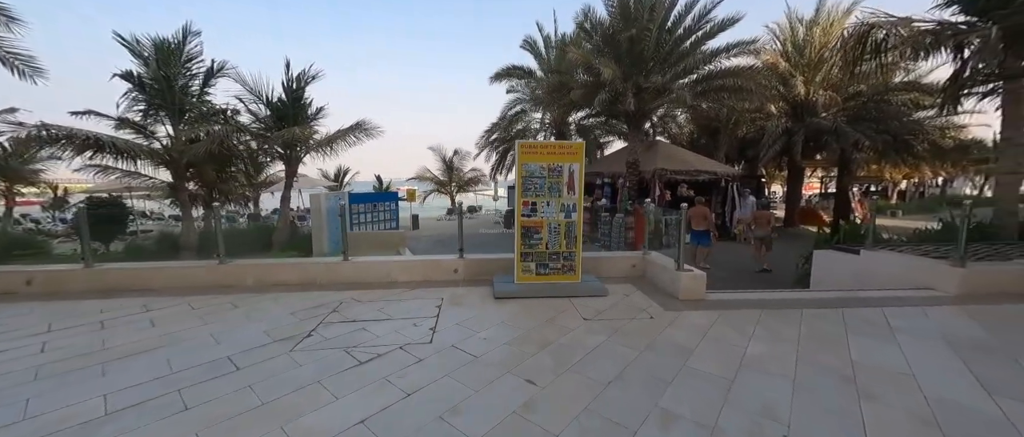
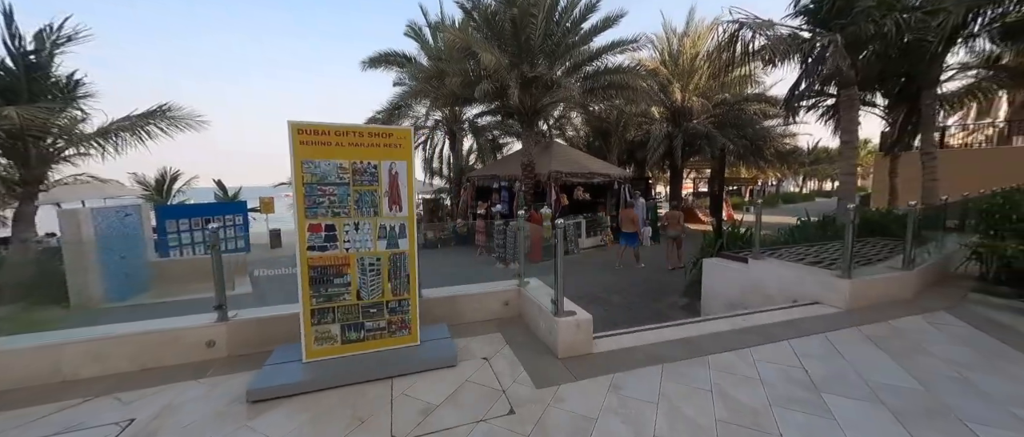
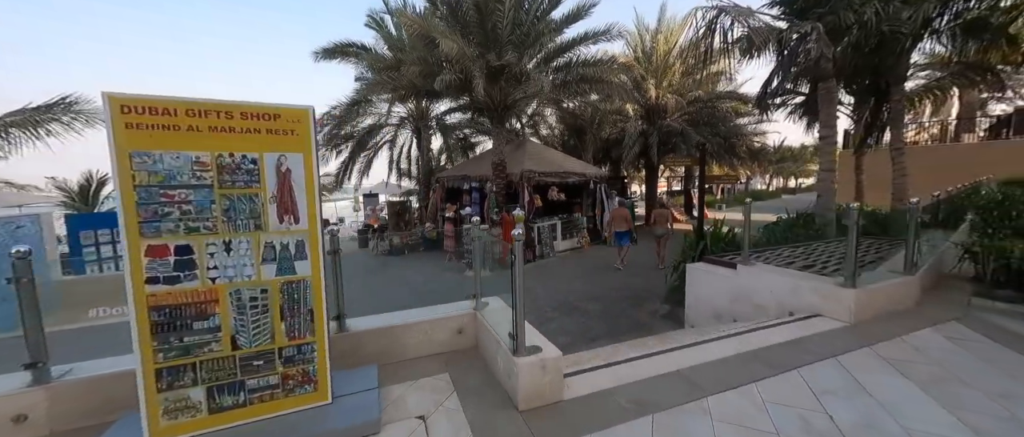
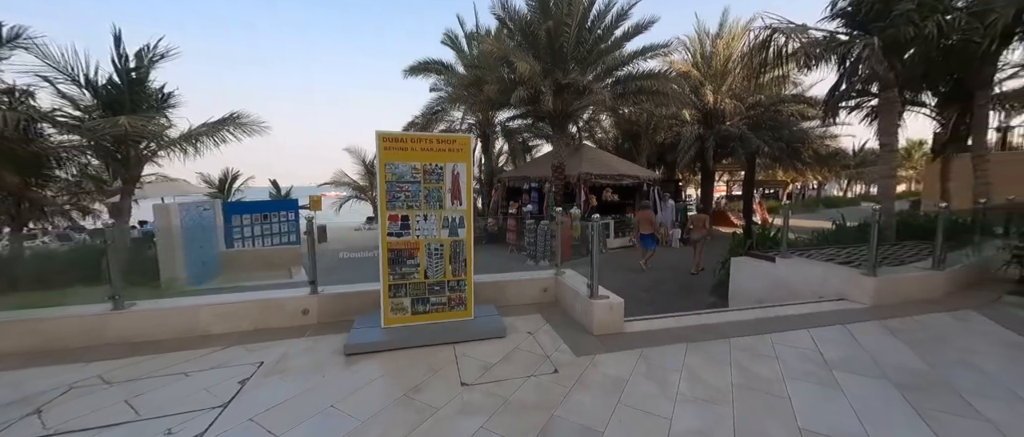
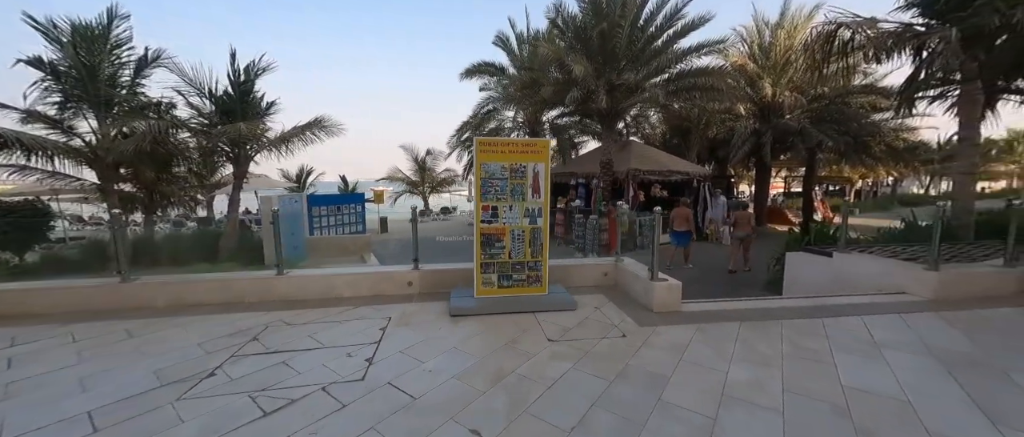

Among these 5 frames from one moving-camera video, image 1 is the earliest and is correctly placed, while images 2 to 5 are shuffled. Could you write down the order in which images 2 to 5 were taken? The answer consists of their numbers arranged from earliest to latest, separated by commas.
5, 4, 2, 3
